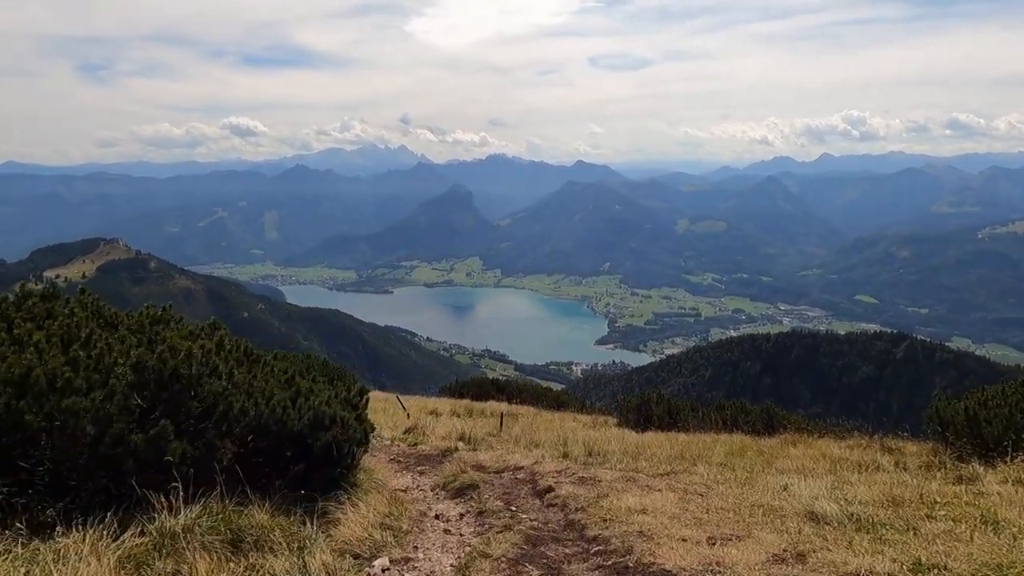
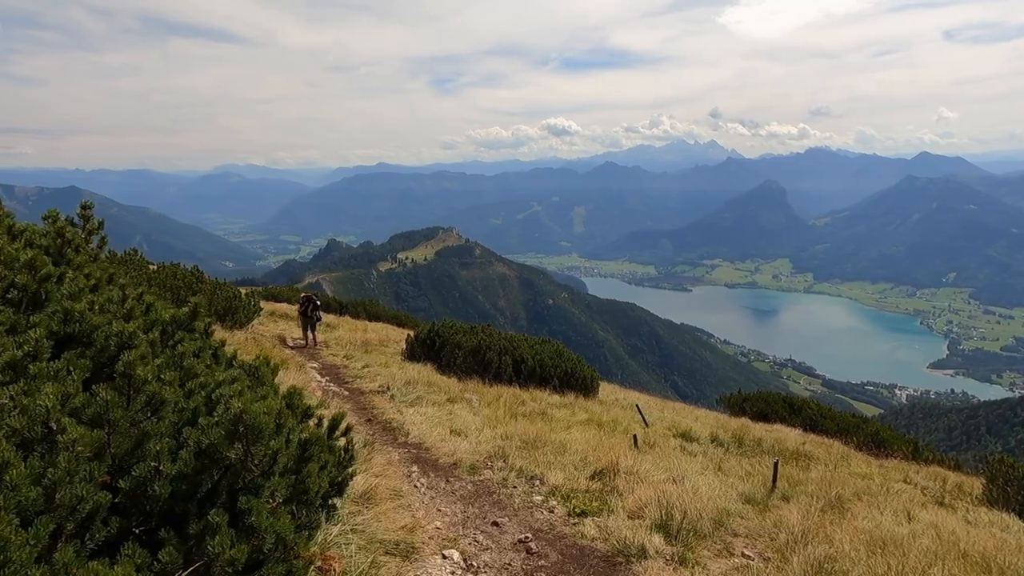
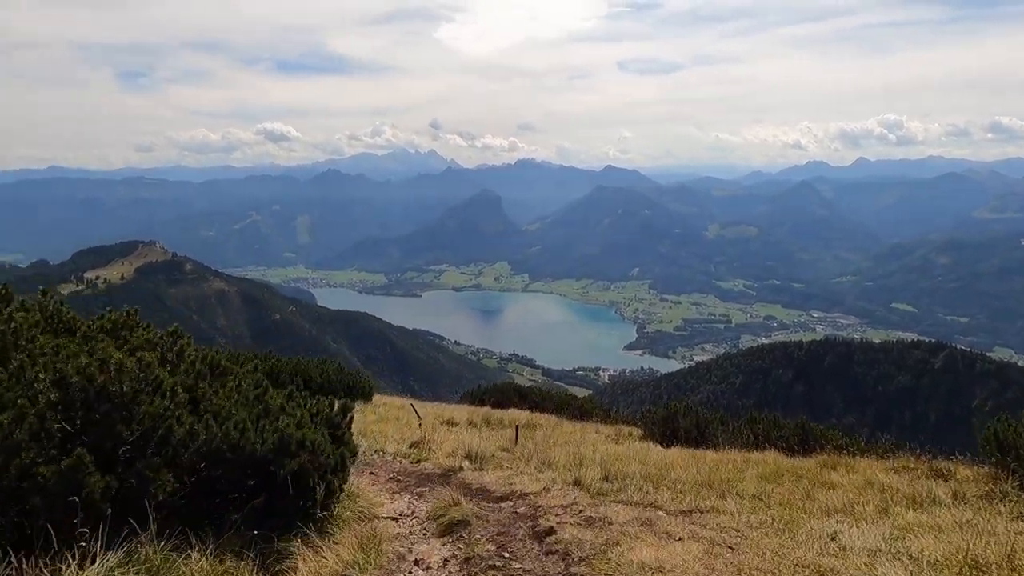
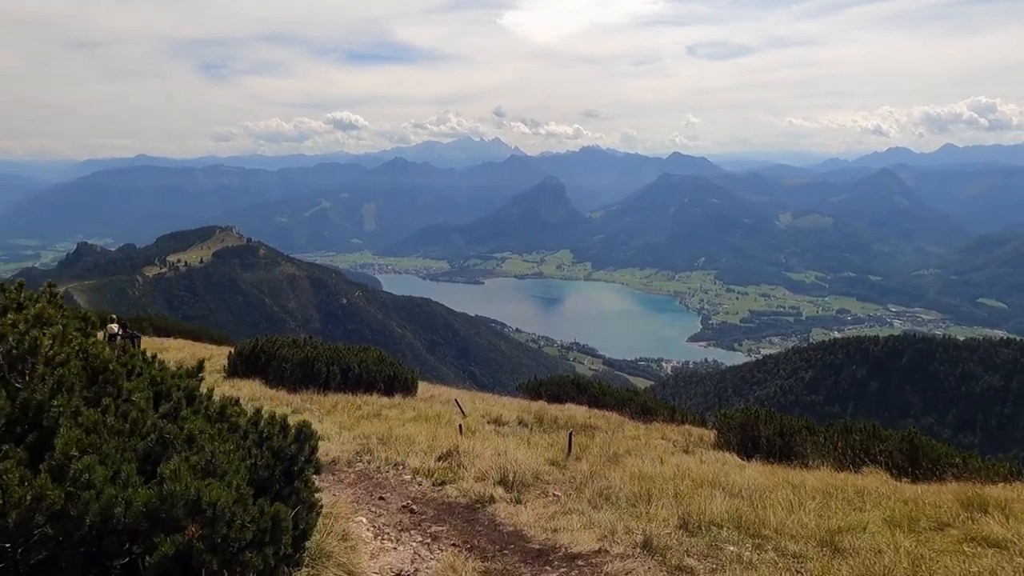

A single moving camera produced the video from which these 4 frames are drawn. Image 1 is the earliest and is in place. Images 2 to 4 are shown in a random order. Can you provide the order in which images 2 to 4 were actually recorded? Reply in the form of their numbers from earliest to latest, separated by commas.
3, 4, 2
